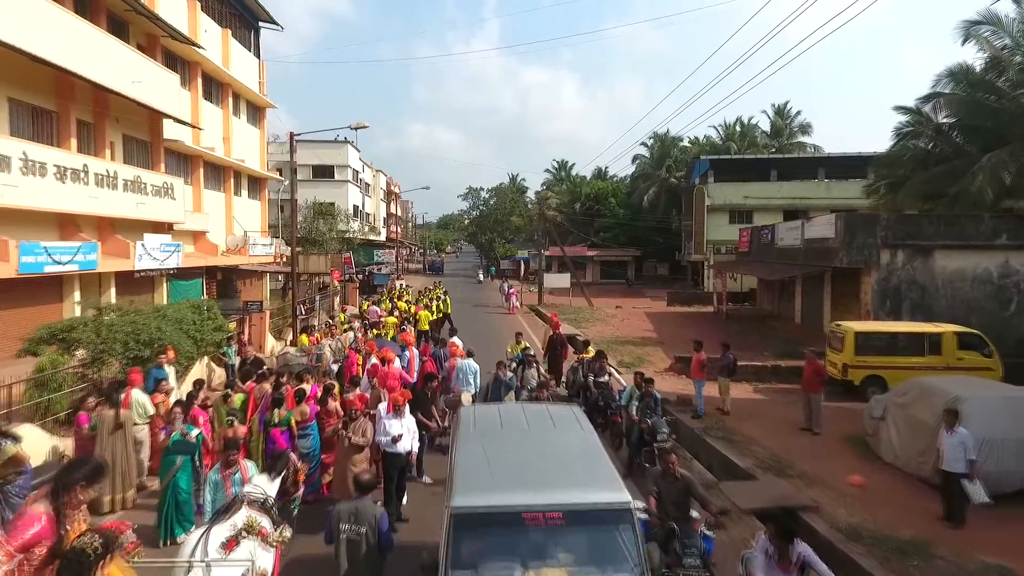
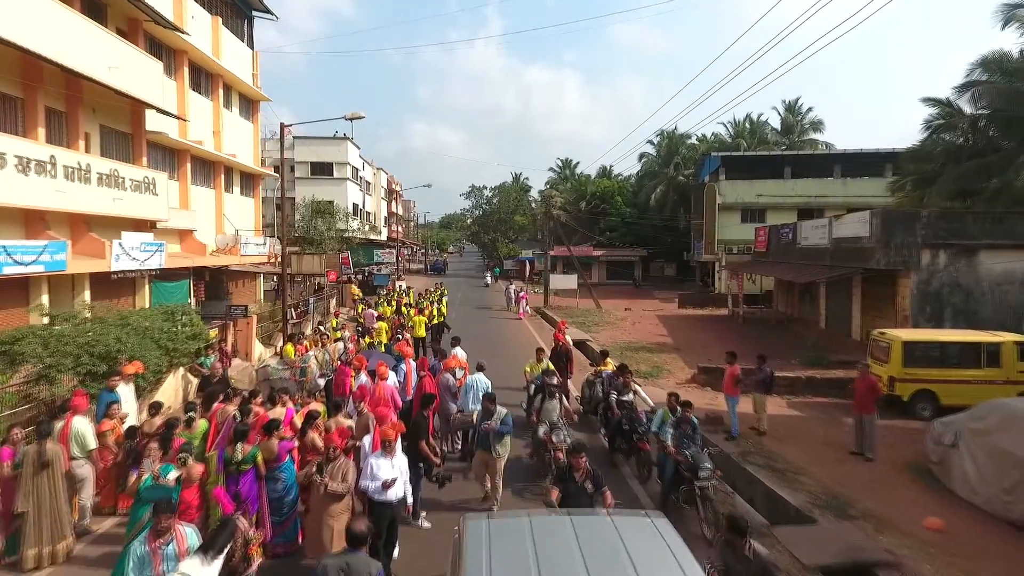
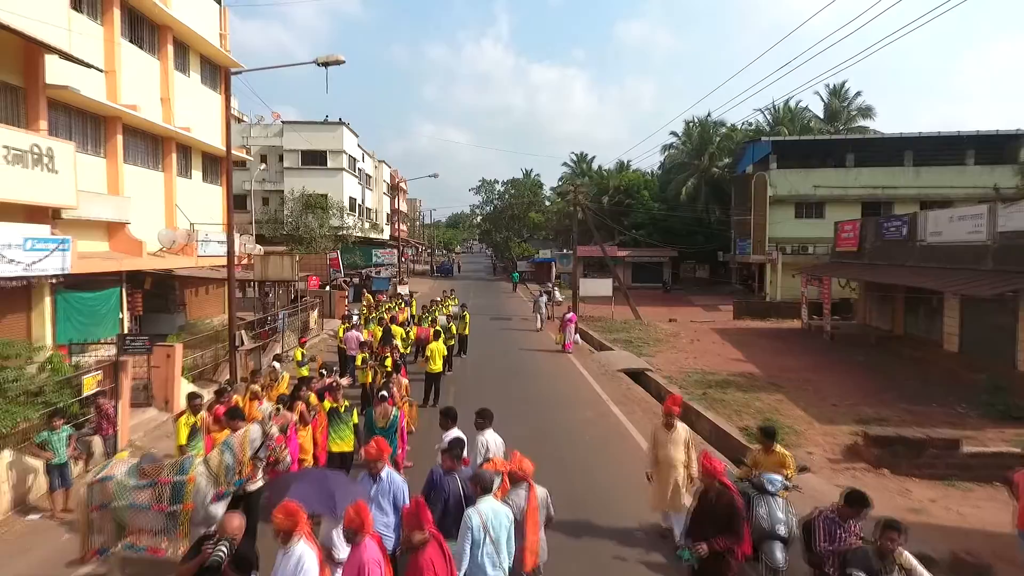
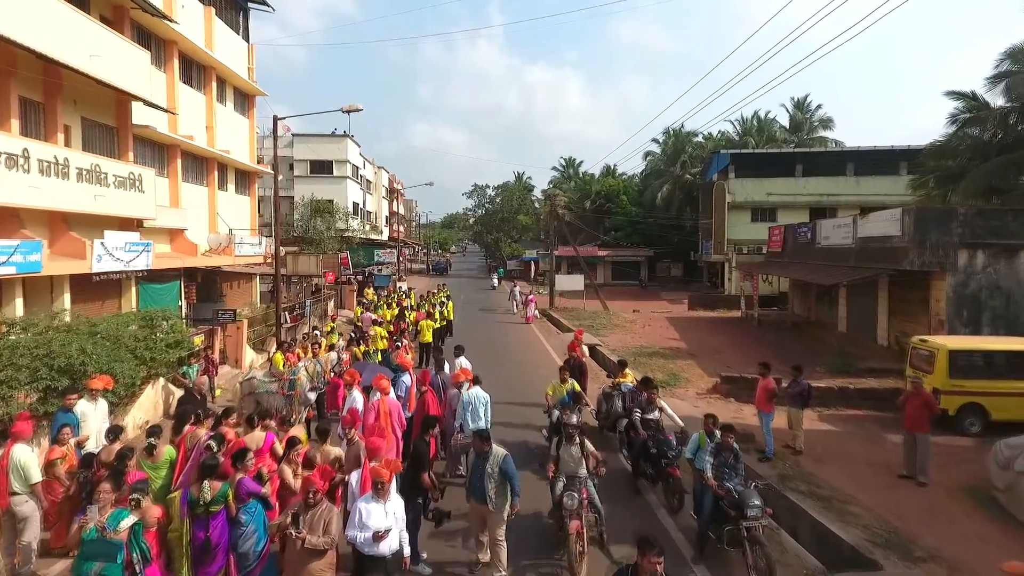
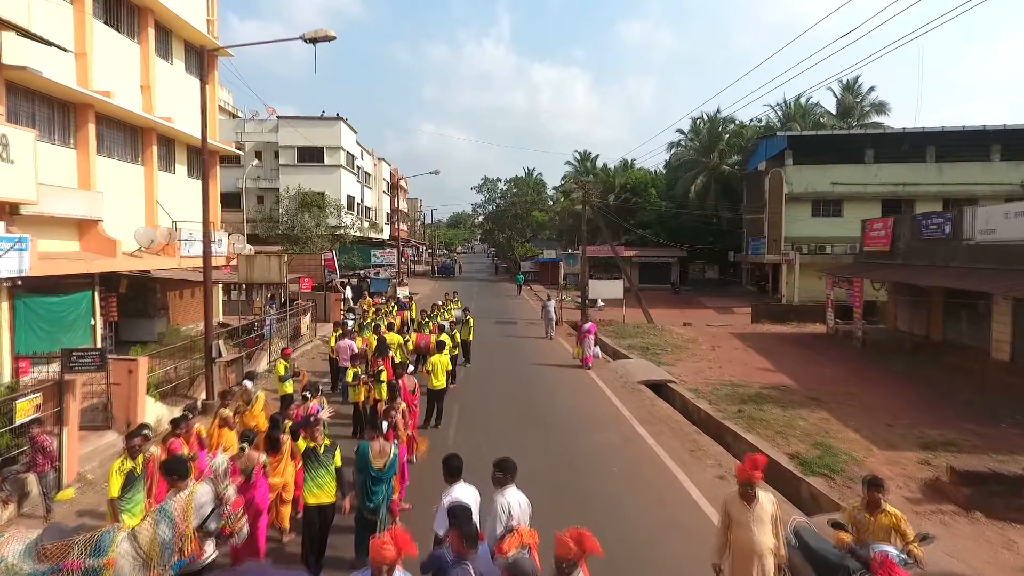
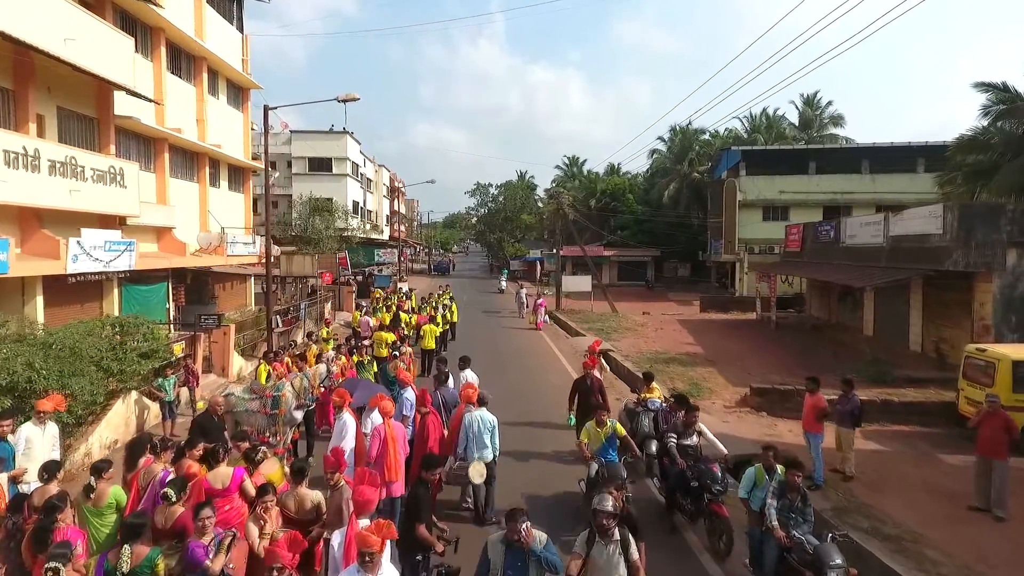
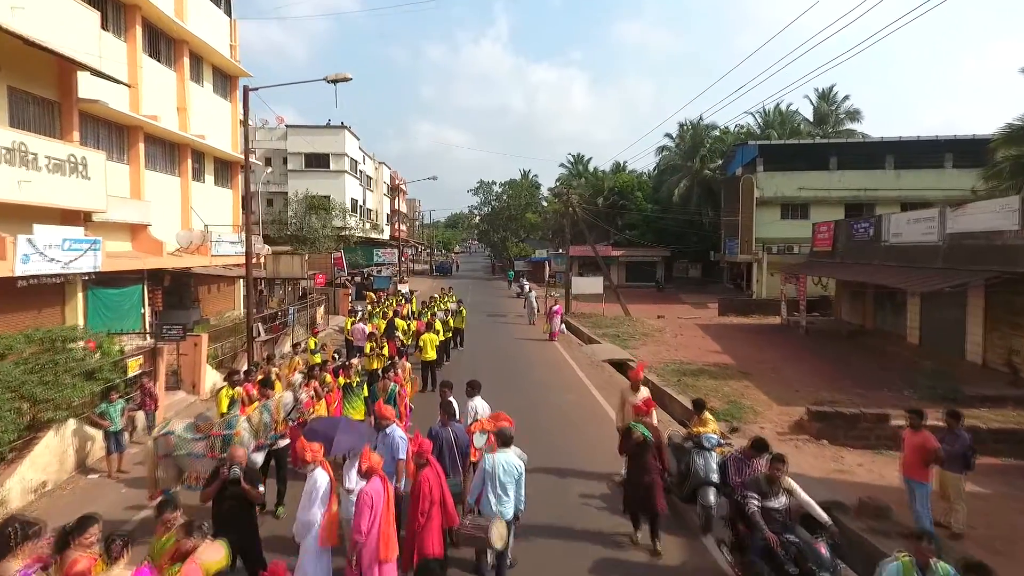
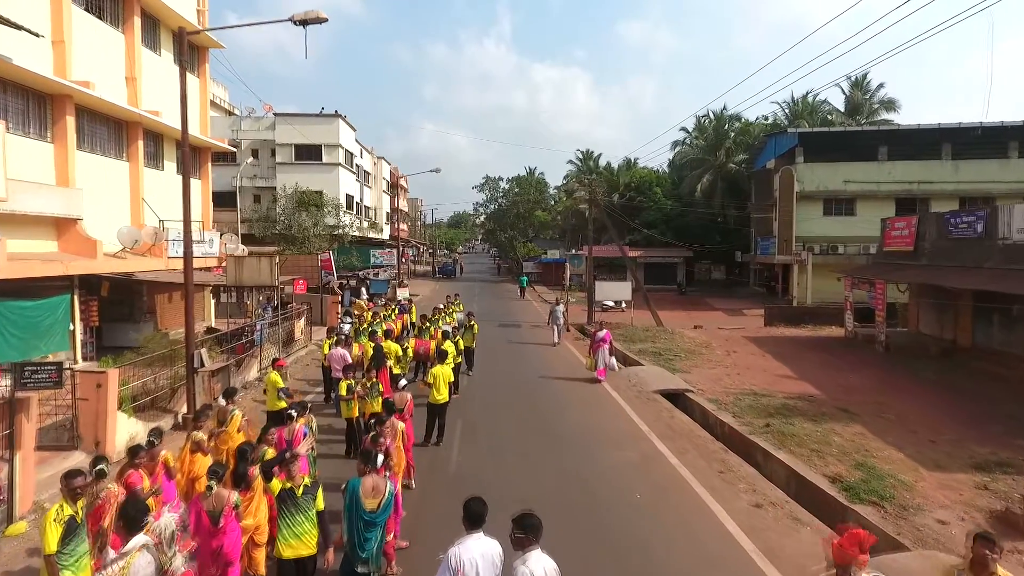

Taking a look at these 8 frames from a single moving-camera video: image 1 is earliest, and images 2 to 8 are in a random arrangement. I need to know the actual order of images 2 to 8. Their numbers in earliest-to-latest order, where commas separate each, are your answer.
2, 4, 6, 7, 3, 5, 8
